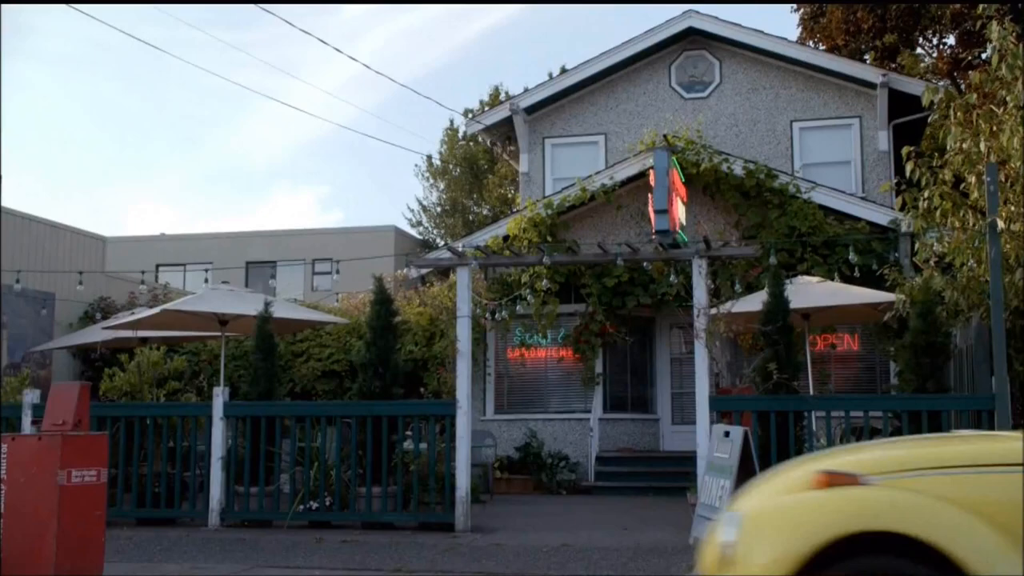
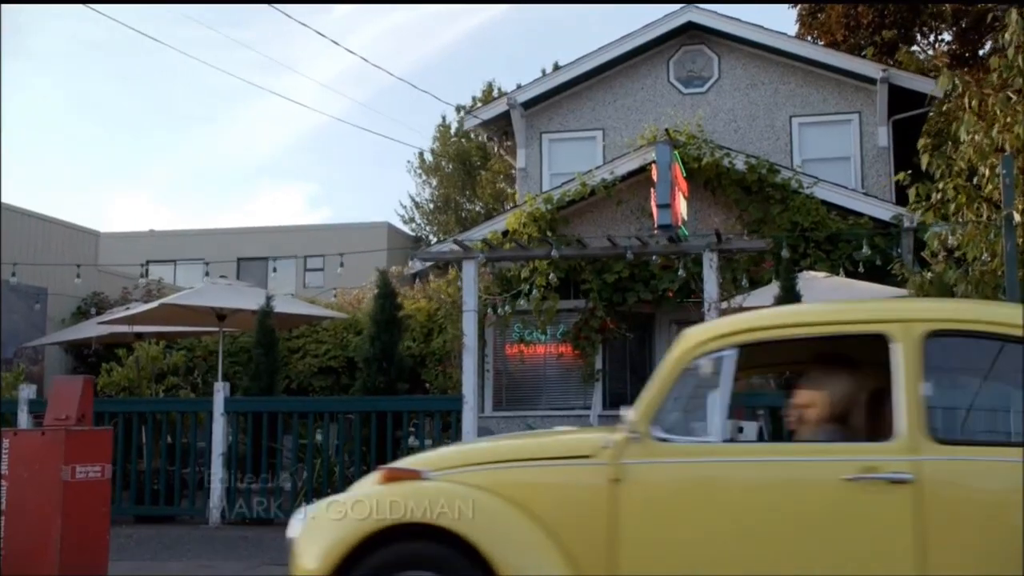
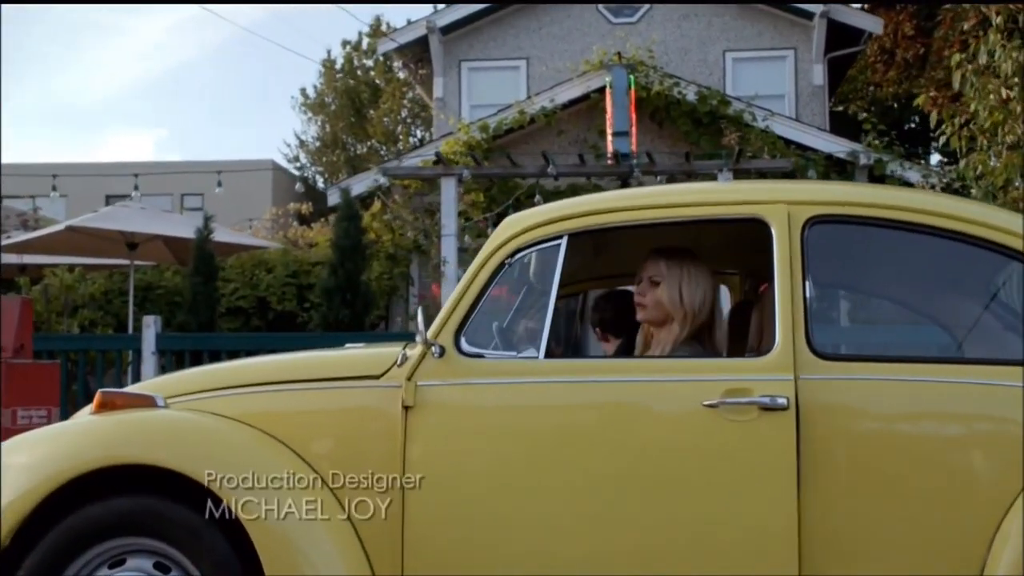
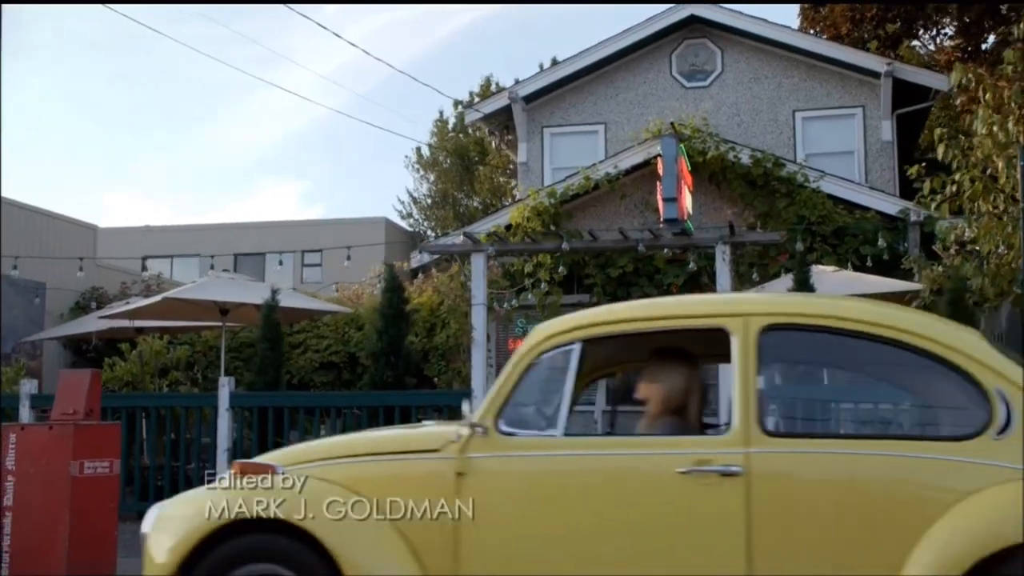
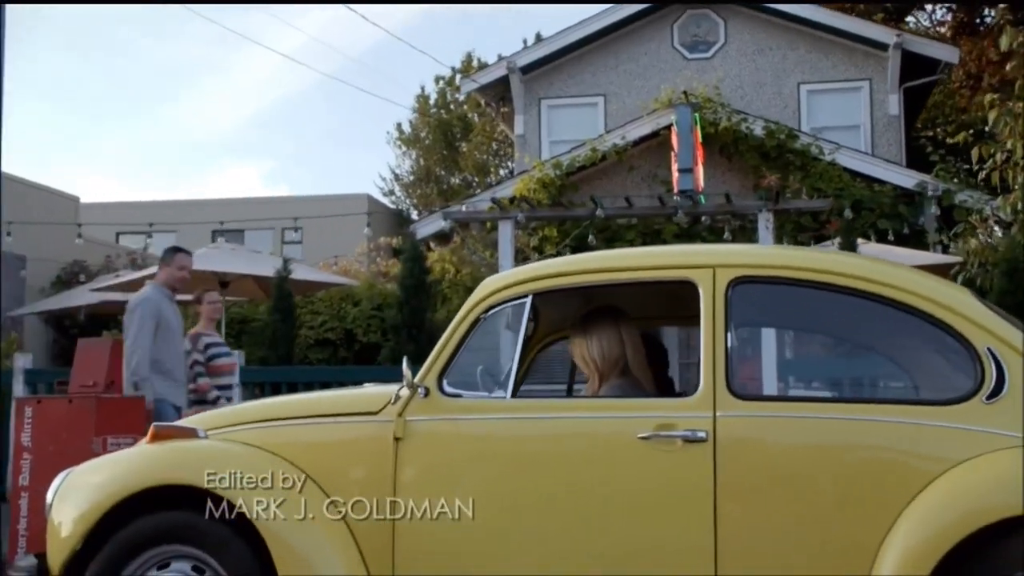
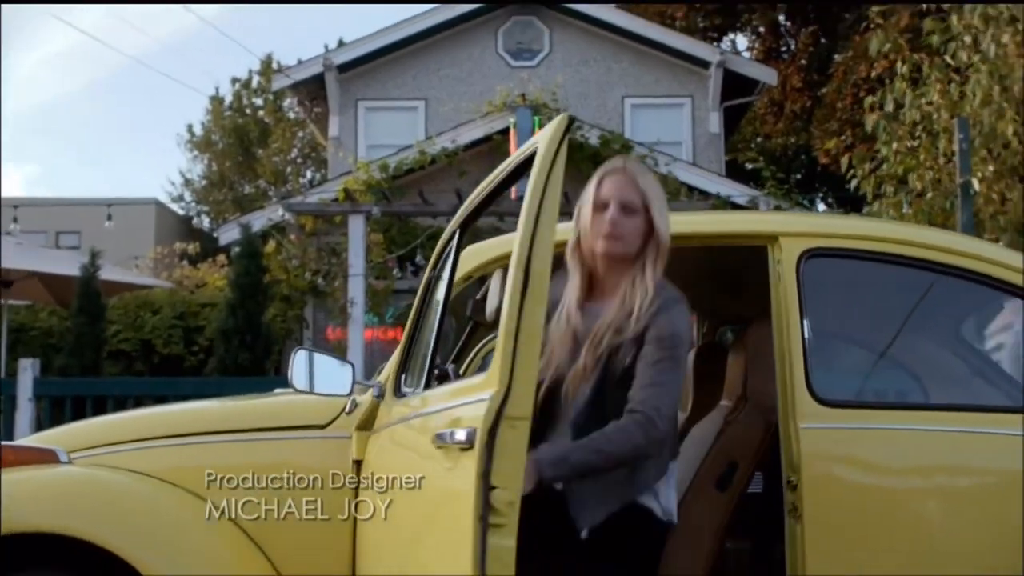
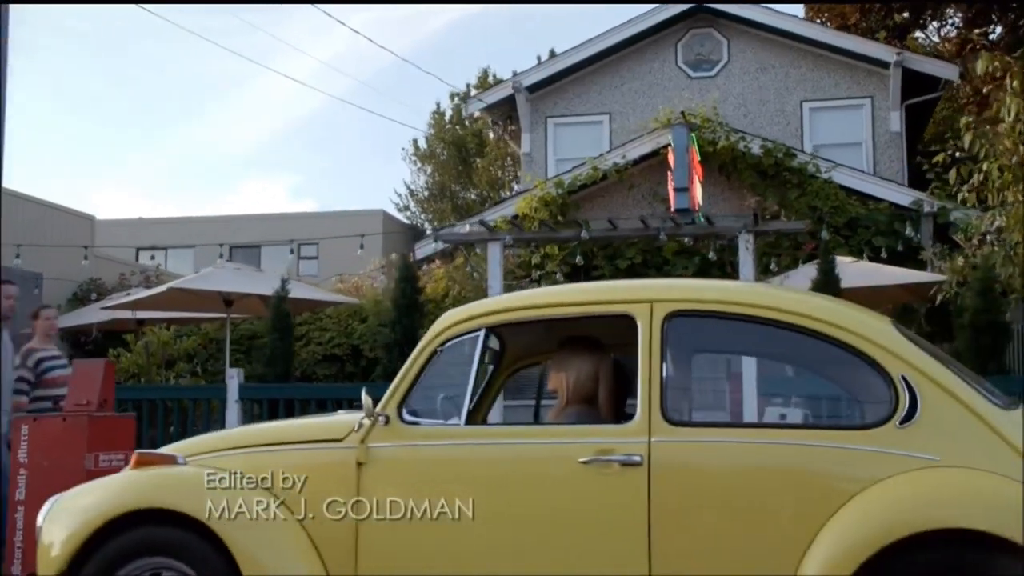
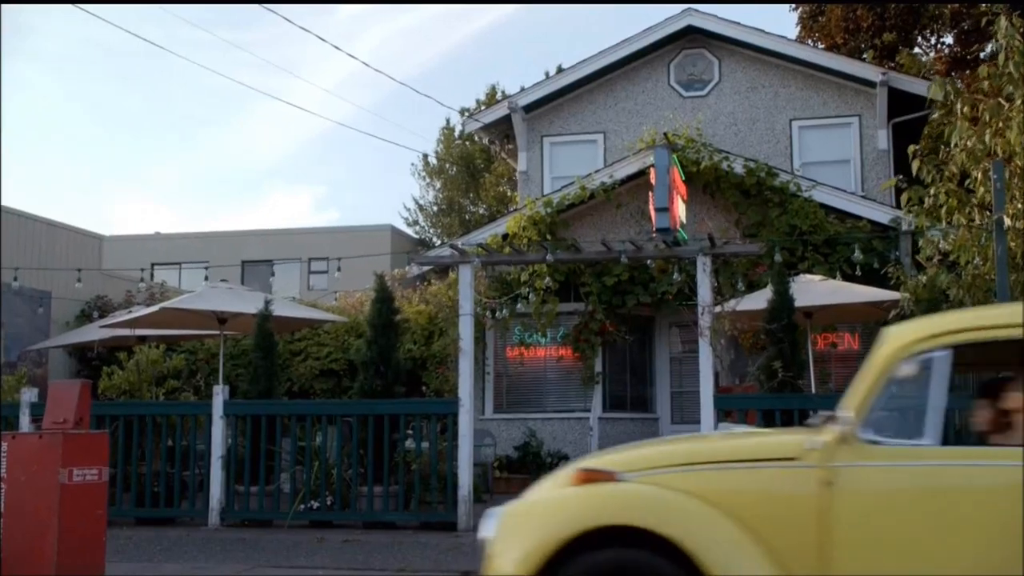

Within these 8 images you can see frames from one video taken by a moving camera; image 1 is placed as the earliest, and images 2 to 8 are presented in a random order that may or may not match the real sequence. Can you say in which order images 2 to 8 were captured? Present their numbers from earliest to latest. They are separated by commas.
8, 2, 4, 7, 5, 3, 6
